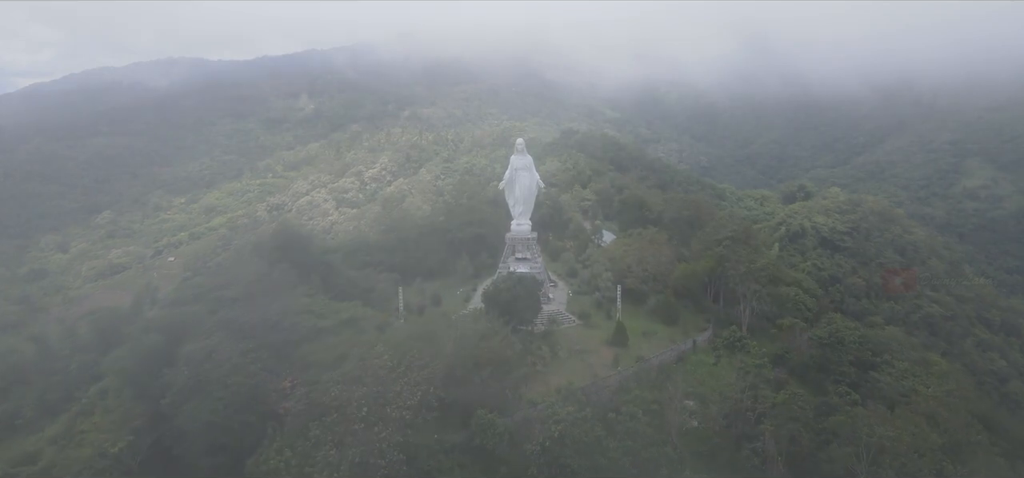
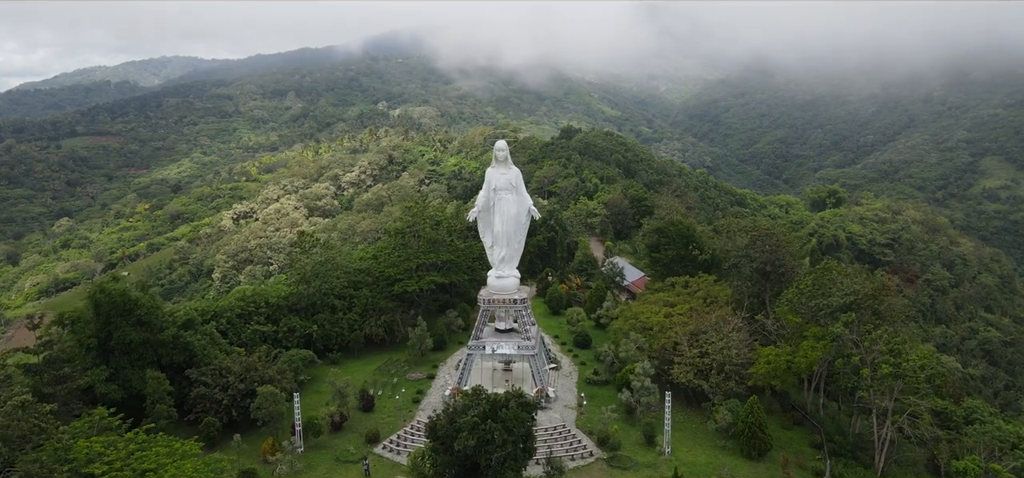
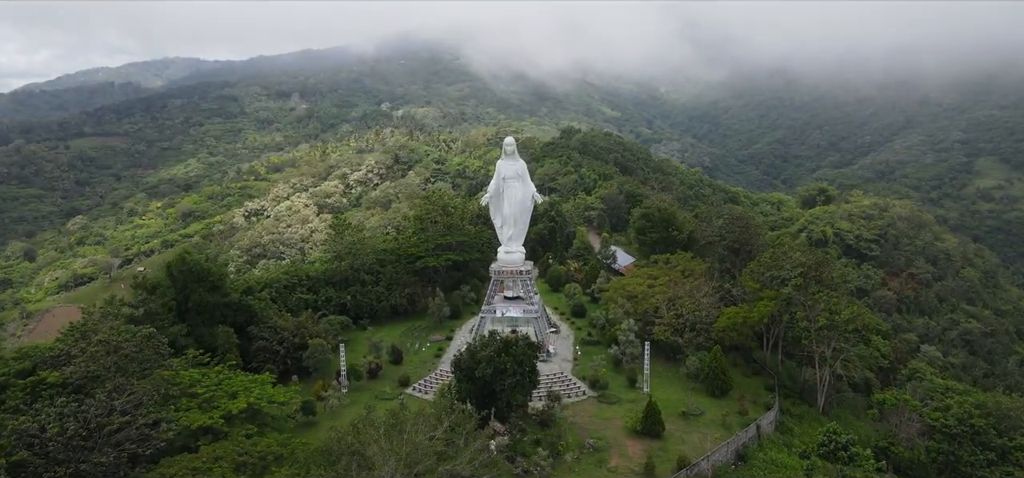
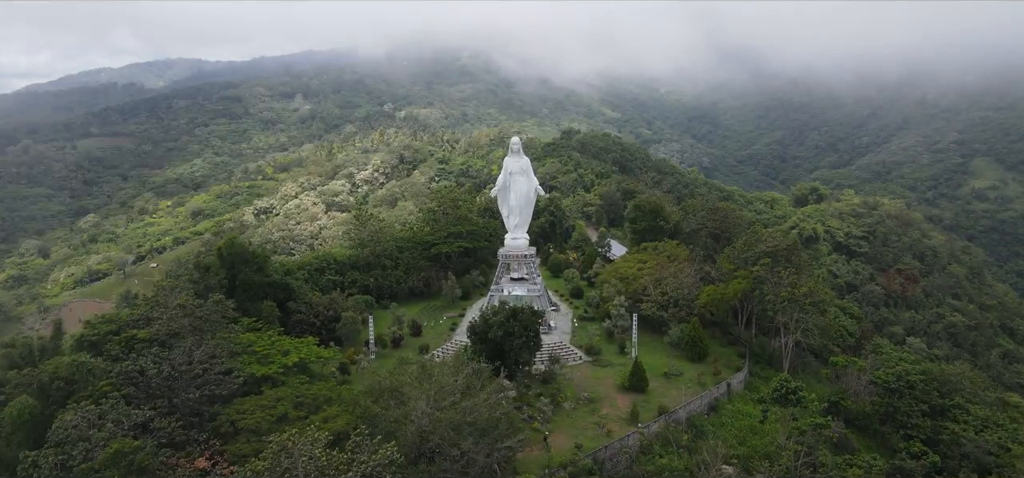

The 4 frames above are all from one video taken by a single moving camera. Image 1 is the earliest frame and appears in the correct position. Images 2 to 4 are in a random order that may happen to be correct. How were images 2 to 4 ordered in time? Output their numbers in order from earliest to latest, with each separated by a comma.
4, 3, 2
